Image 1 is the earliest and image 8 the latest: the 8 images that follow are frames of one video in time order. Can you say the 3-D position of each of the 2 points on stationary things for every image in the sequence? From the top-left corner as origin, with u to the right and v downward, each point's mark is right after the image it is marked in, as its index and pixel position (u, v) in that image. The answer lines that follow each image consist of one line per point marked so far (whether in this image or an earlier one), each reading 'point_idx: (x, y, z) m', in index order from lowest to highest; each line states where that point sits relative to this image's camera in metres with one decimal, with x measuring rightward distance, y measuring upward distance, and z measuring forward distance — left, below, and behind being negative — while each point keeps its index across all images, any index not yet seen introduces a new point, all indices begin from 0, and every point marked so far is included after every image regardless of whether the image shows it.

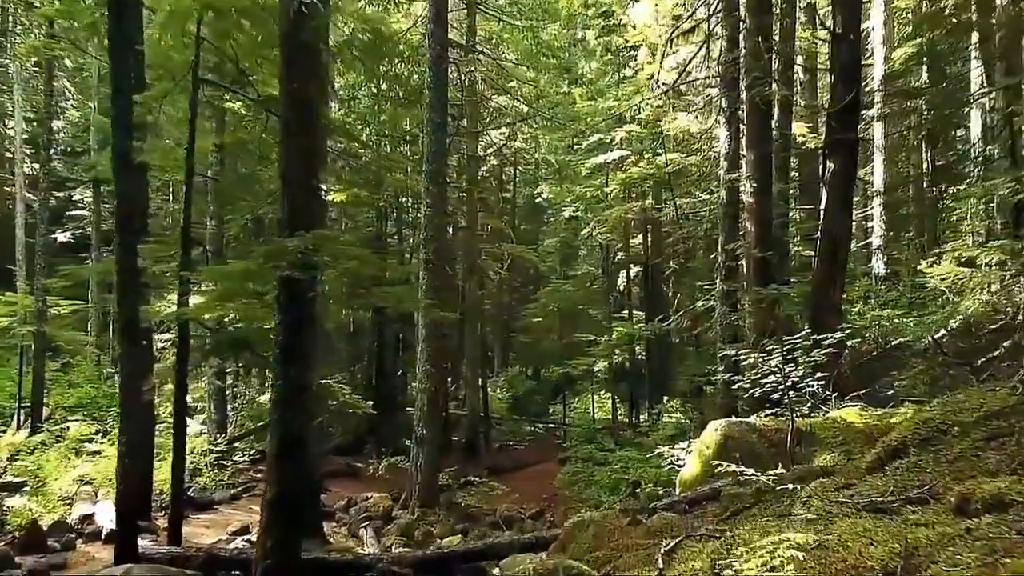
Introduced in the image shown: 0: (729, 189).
0: (+3.6, +1.6, +12.6) m
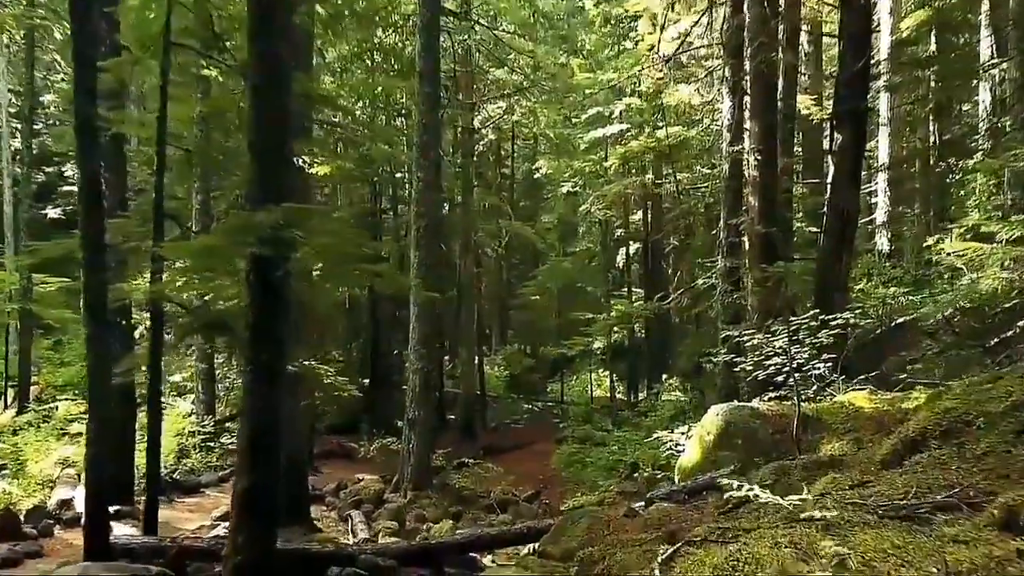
0: (+3.5, +2.0, +12.2) m
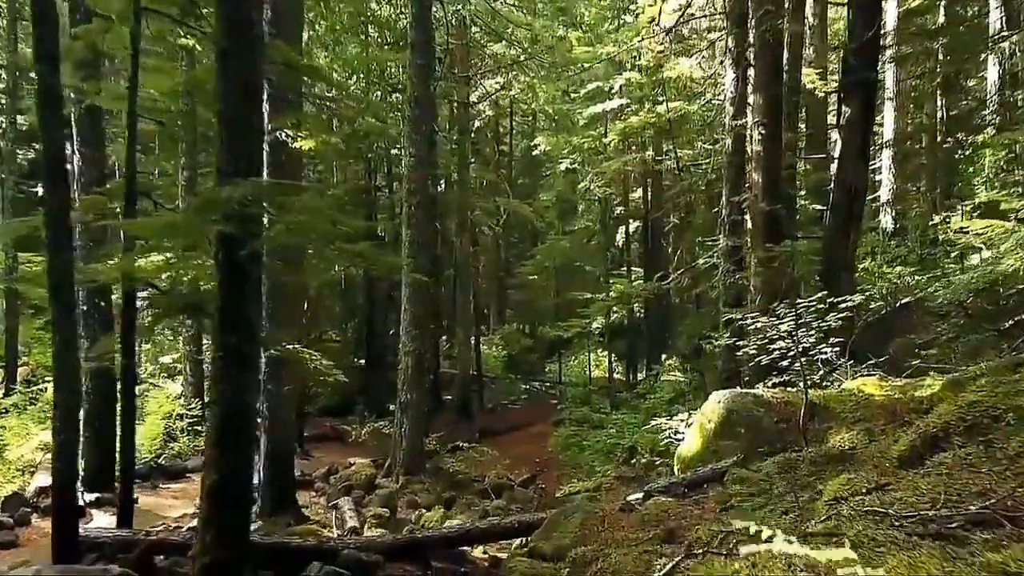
0: (+3.4, +2.3, +11.7) m
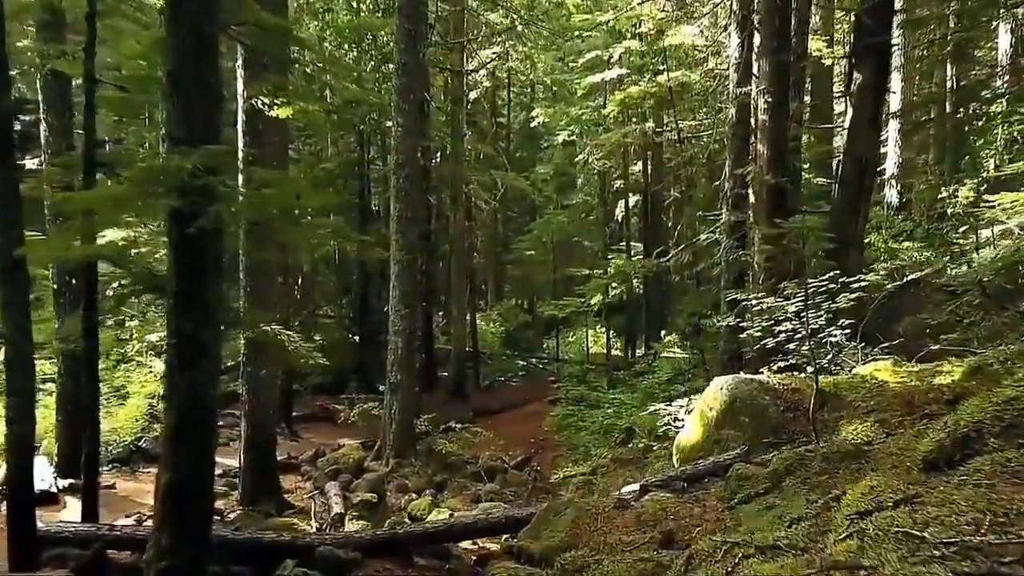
0: (+3.3, +2.6, +11.1) m
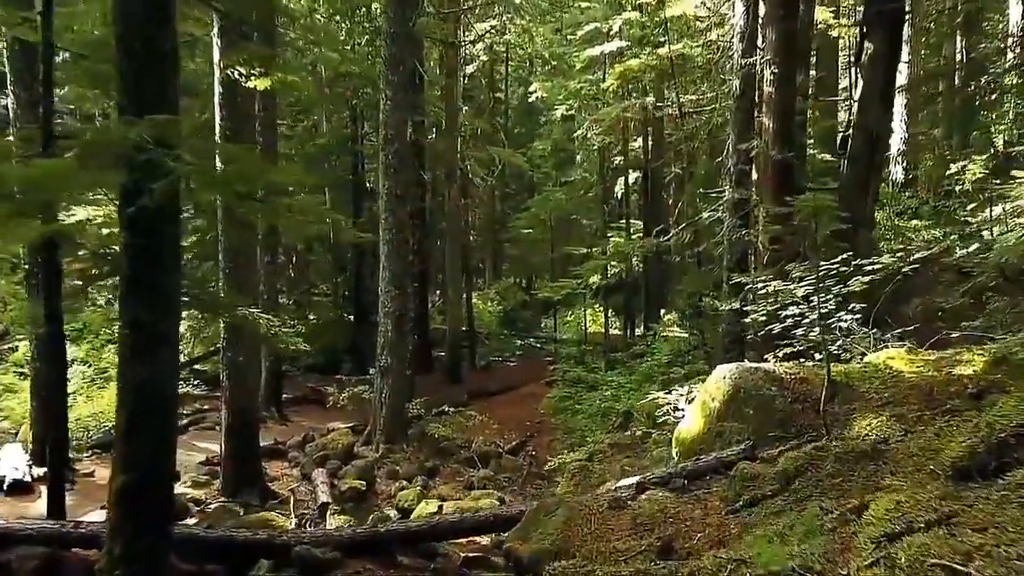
0: (+3.2, +2.9, +10.6) m
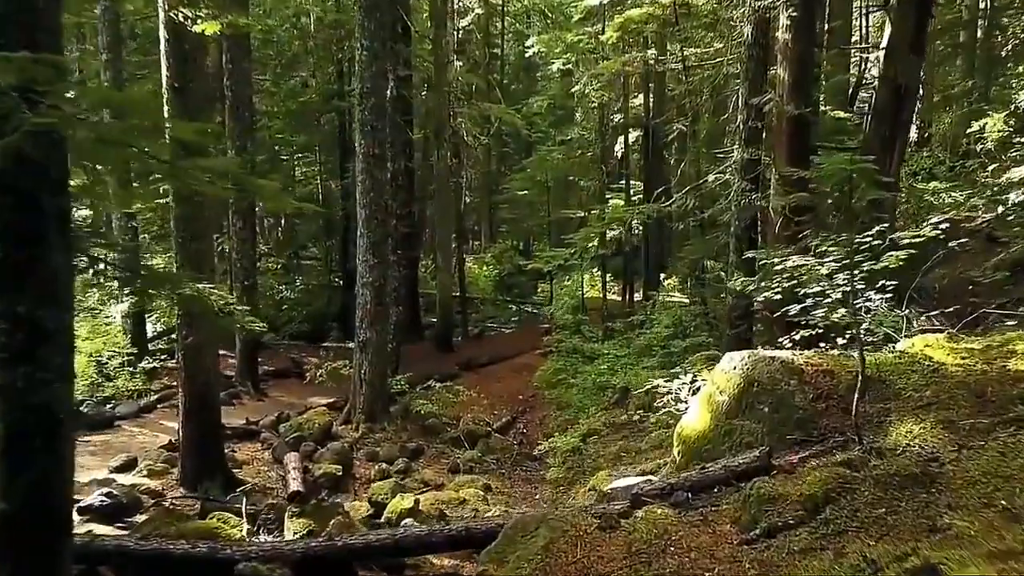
0: (+3.1, +3.3, +9.6) m
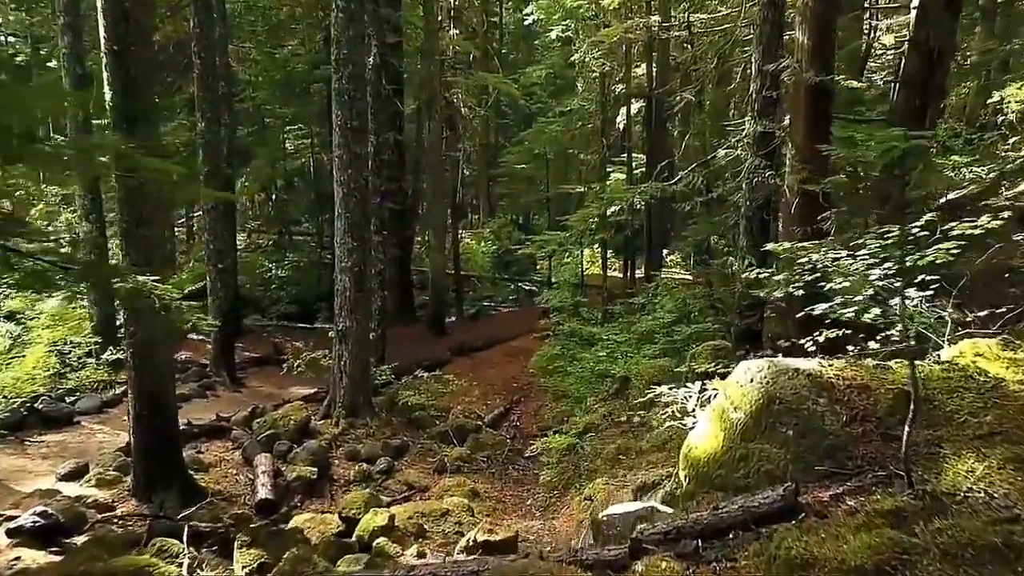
0: (+2.9, +3.5, +8.6) m
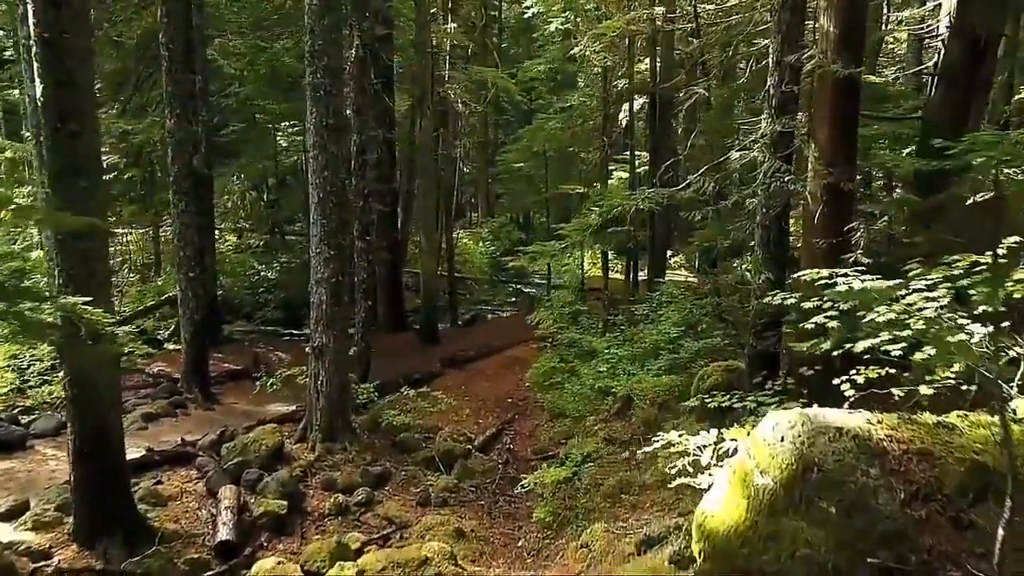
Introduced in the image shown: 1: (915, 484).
0: (+2.8, +3.3, +7.8) m
1: (+1.8, -0.9, +3.4) m
